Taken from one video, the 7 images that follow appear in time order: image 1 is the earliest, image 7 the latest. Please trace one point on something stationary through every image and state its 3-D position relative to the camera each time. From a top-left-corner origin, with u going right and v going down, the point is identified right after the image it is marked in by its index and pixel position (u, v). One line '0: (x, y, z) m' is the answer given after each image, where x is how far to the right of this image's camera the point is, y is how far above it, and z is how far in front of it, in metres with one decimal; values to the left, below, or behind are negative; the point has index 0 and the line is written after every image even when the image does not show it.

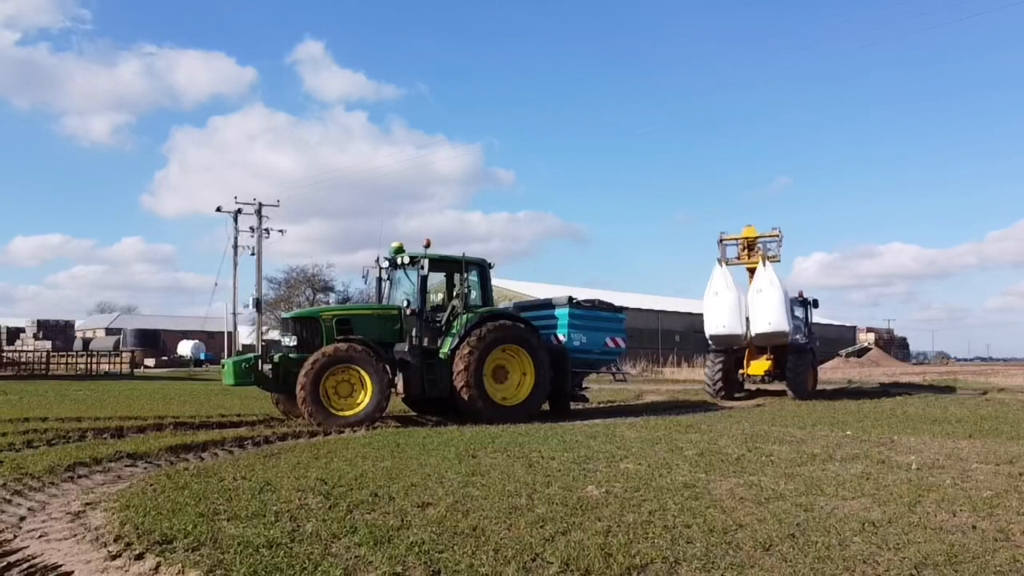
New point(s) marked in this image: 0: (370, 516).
0: (-0.9, -1.5, +5.7) m
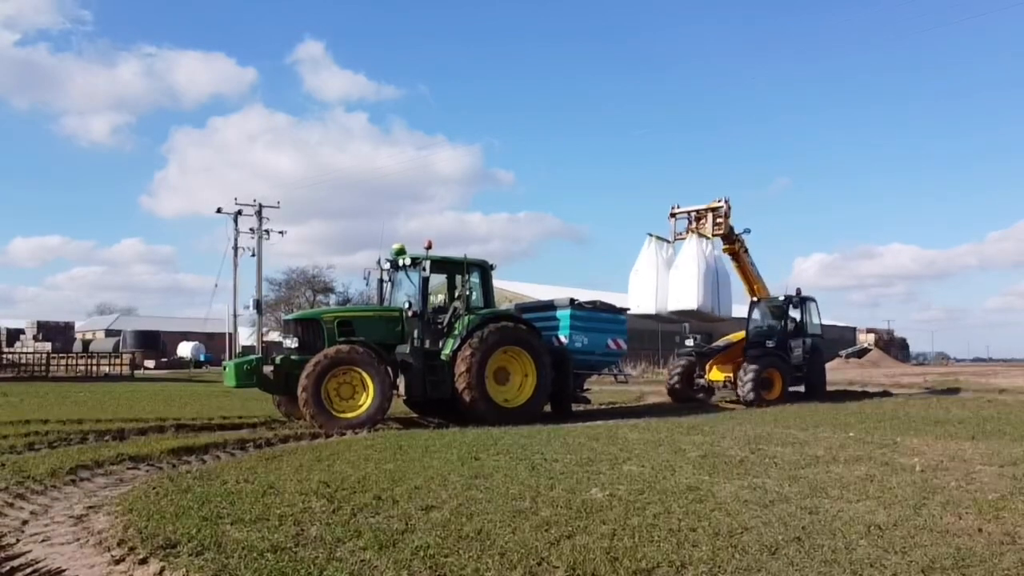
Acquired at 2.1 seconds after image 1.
0: (-0.9, -1.5, +5.7) m
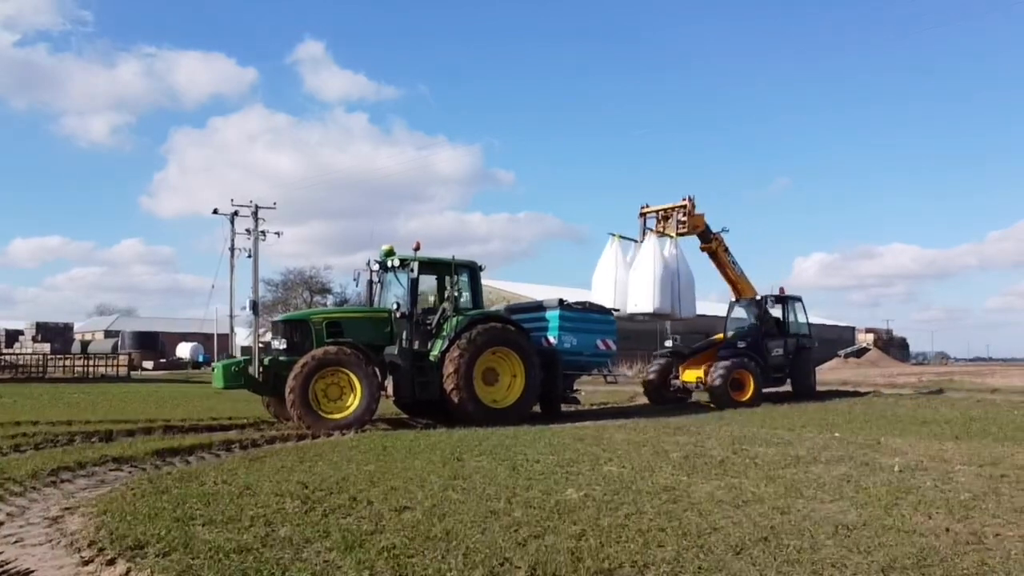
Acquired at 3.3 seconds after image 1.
0: (-1.1, -1.5, +5.8) m
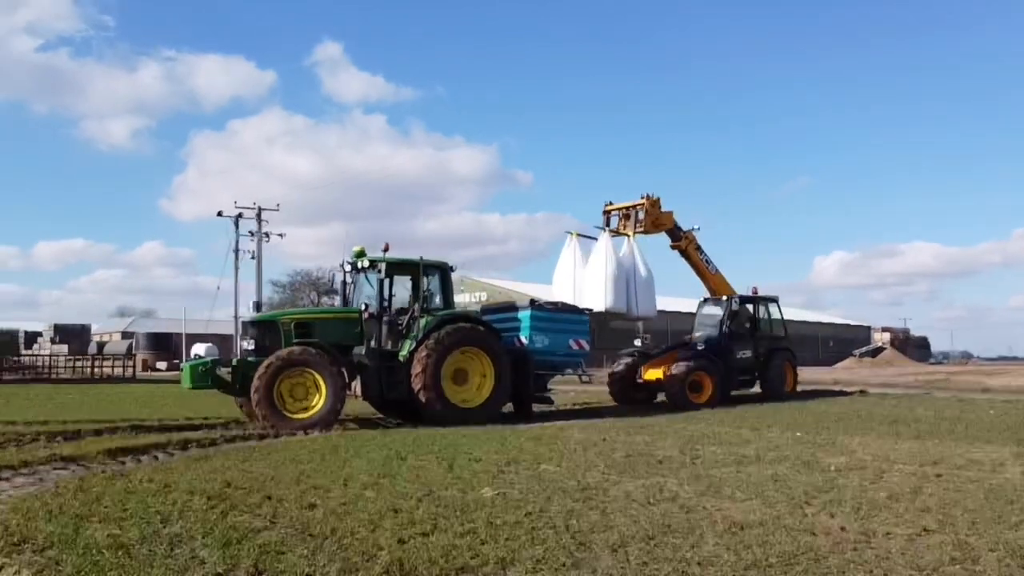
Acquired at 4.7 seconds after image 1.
0: (-1.8, -1.5, +5.9) m
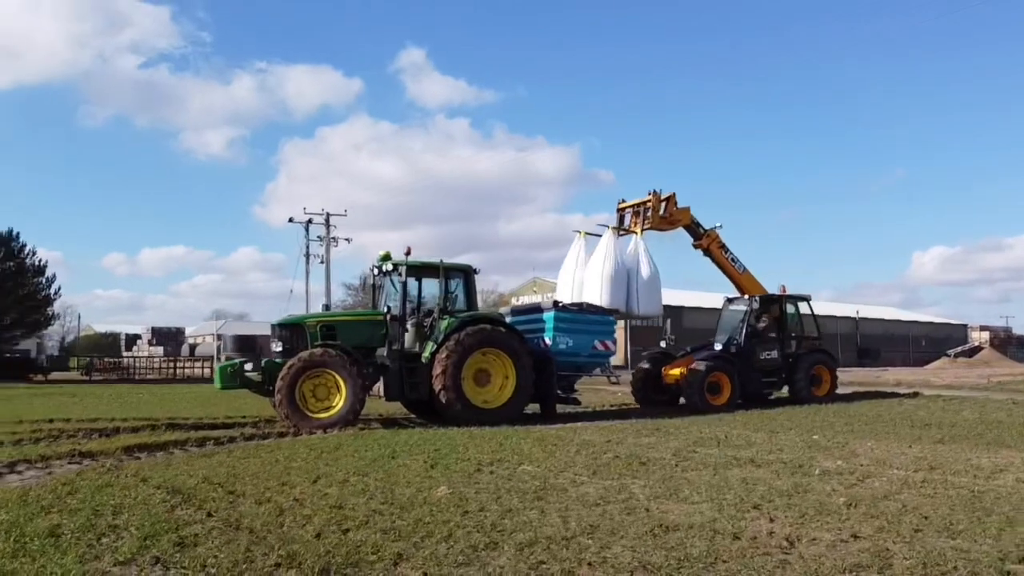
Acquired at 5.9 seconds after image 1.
0: (-2.3, -1.6, +6.2) m
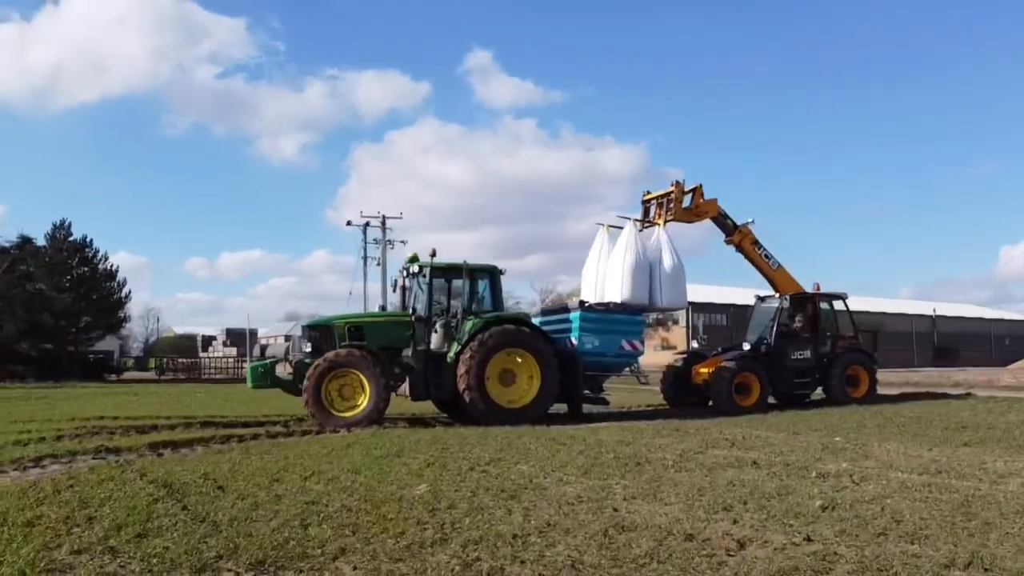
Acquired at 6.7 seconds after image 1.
0: (-2.6, -1.6, +6.5) m
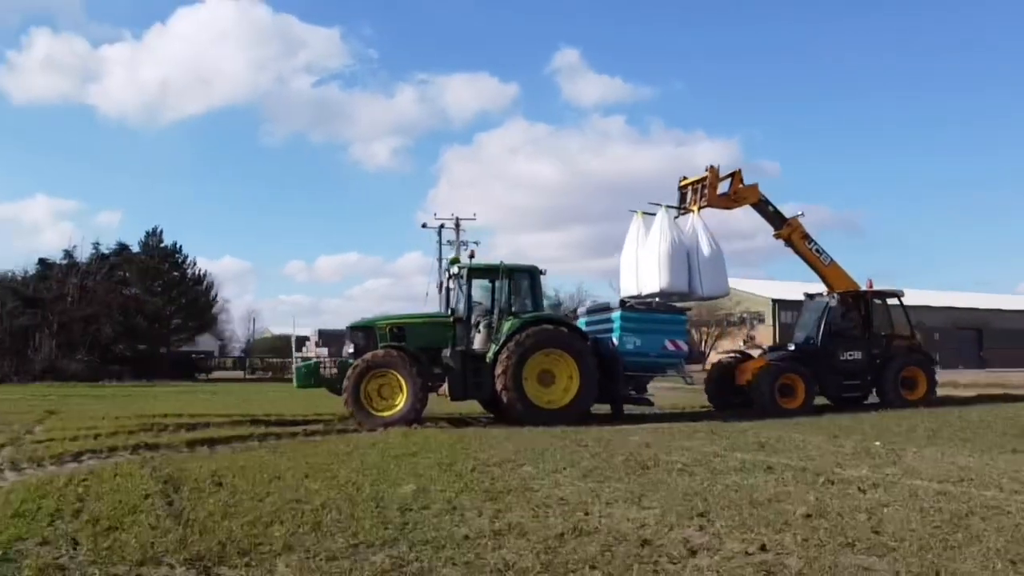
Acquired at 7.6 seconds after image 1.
0: (-2.8, -1.6, +6.7) m
